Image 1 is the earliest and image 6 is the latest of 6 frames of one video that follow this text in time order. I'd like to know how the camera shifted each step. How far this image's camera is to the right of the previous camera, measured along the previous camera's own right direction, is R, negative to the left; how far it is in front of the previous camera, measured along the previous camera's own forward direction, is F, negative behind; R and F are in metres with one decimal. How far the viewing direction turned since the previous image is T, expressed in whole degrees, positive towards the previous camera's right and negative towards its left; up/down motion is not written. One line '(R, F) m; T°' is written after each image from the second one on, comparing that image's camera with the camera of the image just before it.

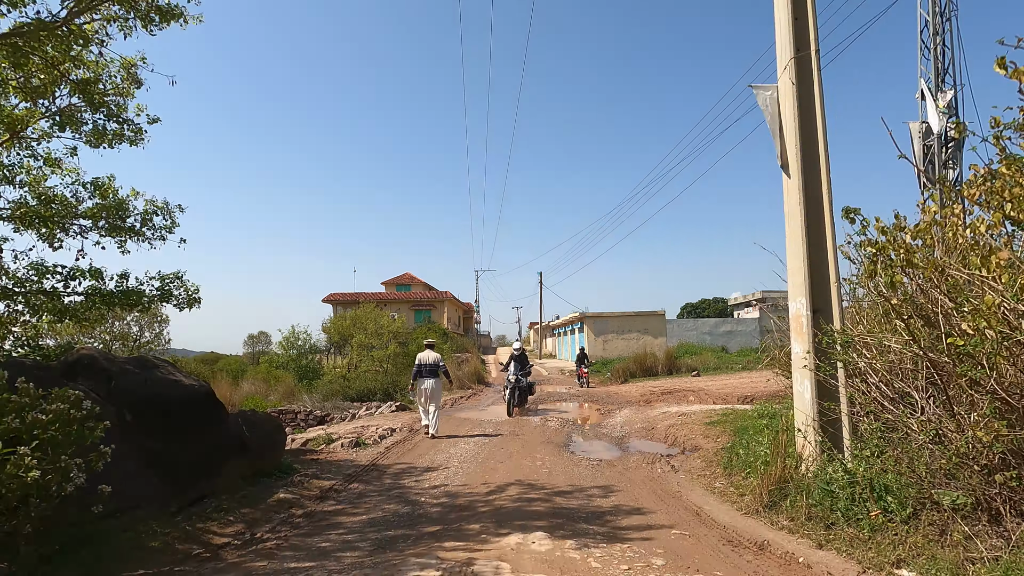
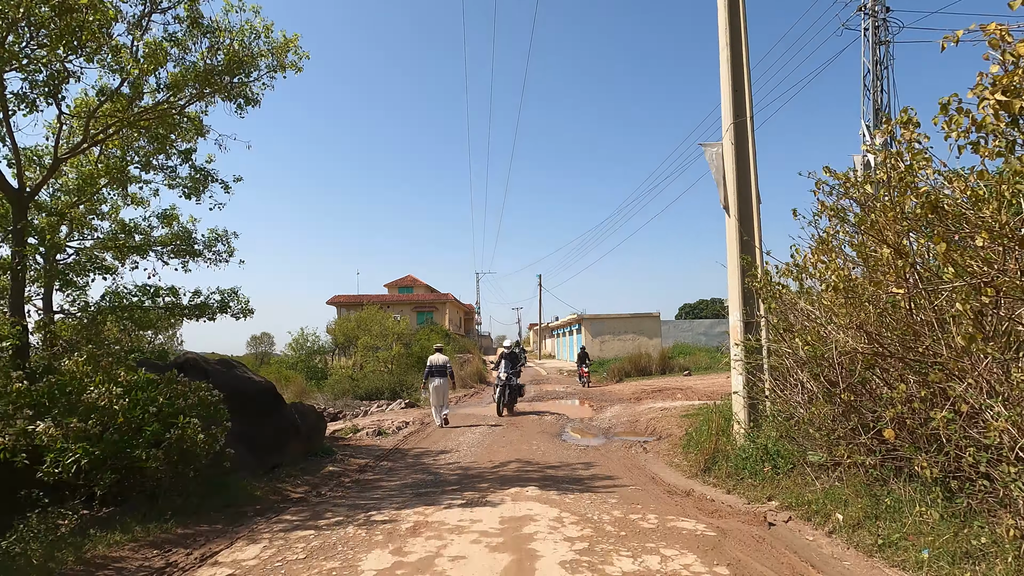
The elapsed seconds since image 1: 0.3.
(0.0, -1.6) m; 0°
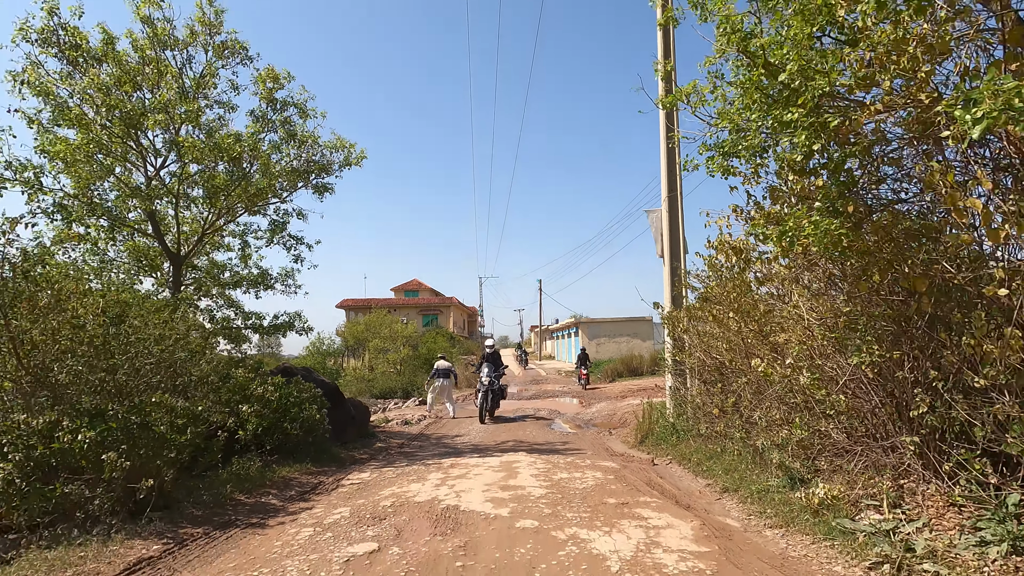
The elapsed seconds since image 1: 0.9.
(+0.1, -3.0) m; 0°
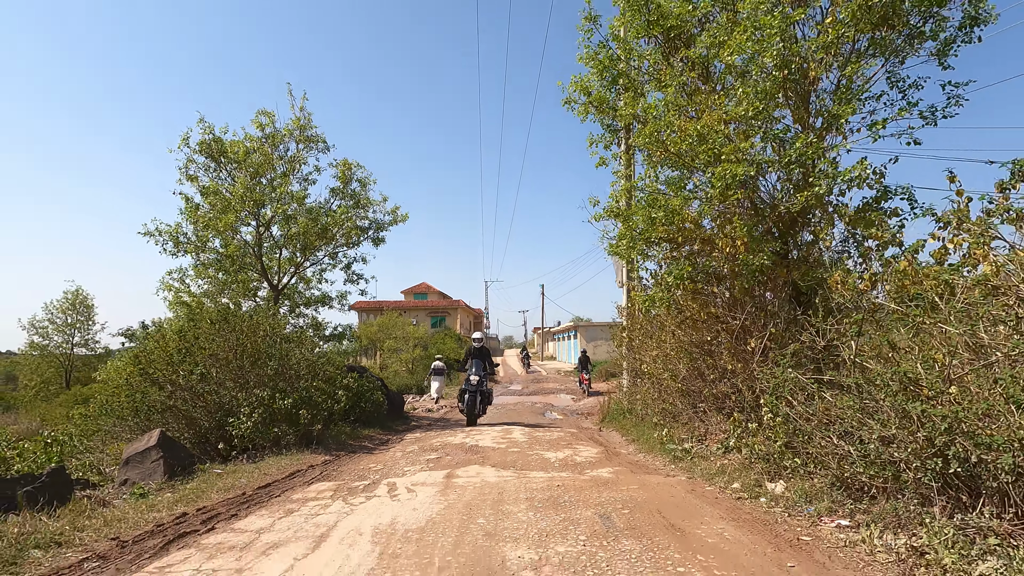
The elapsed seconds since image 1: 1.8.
(+0.1, -3.9) m; -1°
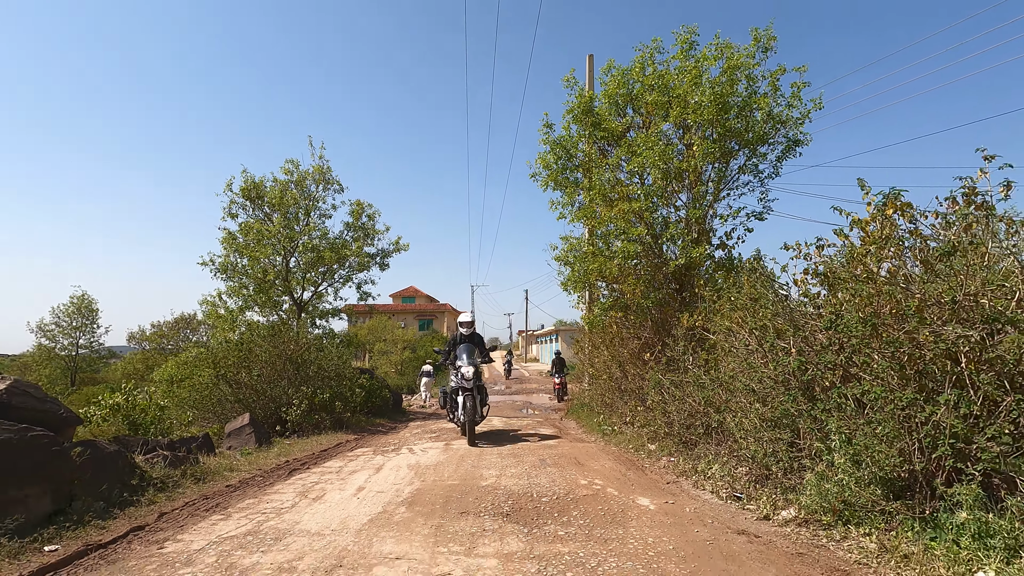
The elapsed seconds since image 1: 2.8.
(+0.1, -3.0) m; +1°
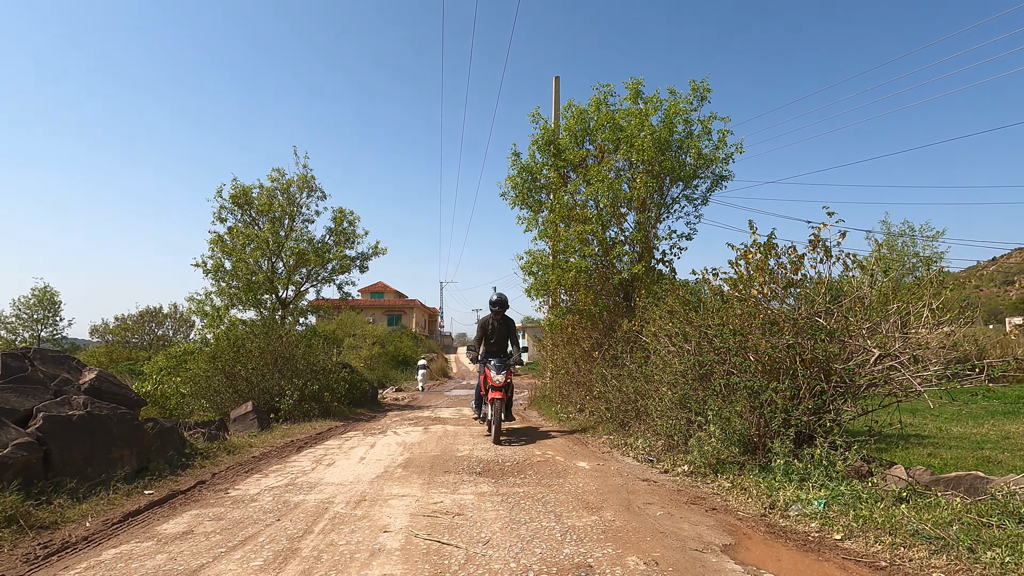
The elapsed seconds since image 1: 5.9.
(-0.1, -1.6) m; +3°
